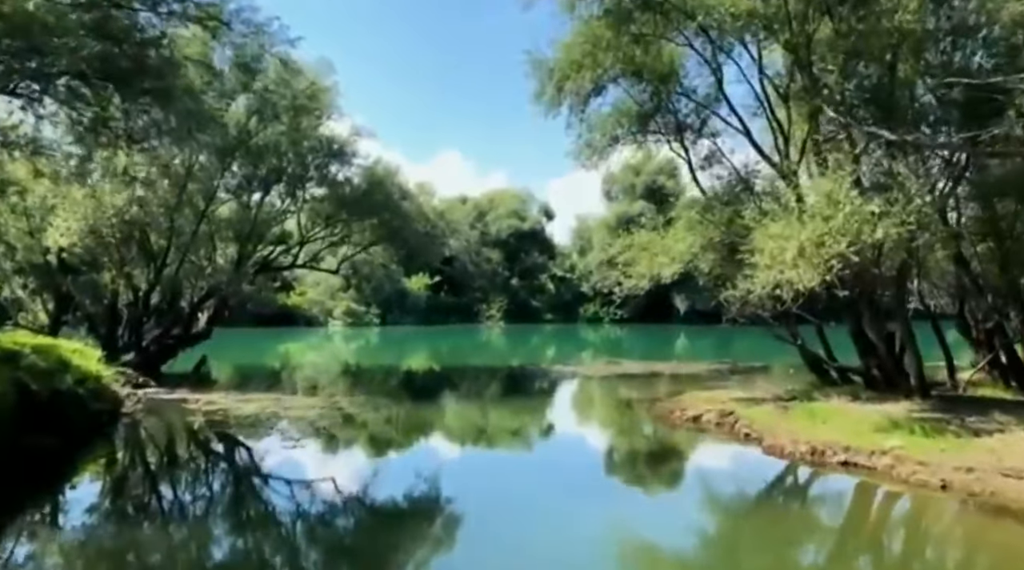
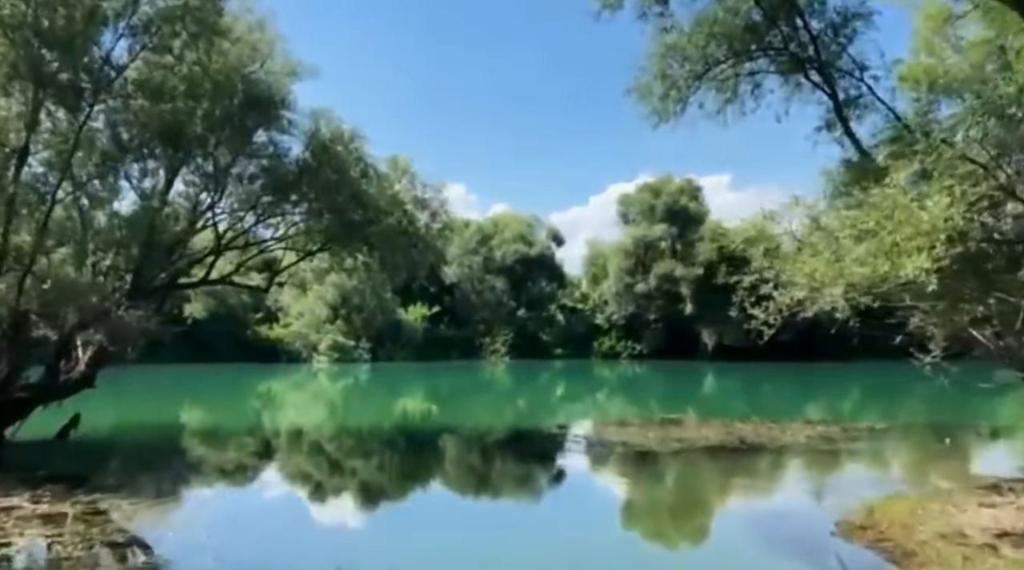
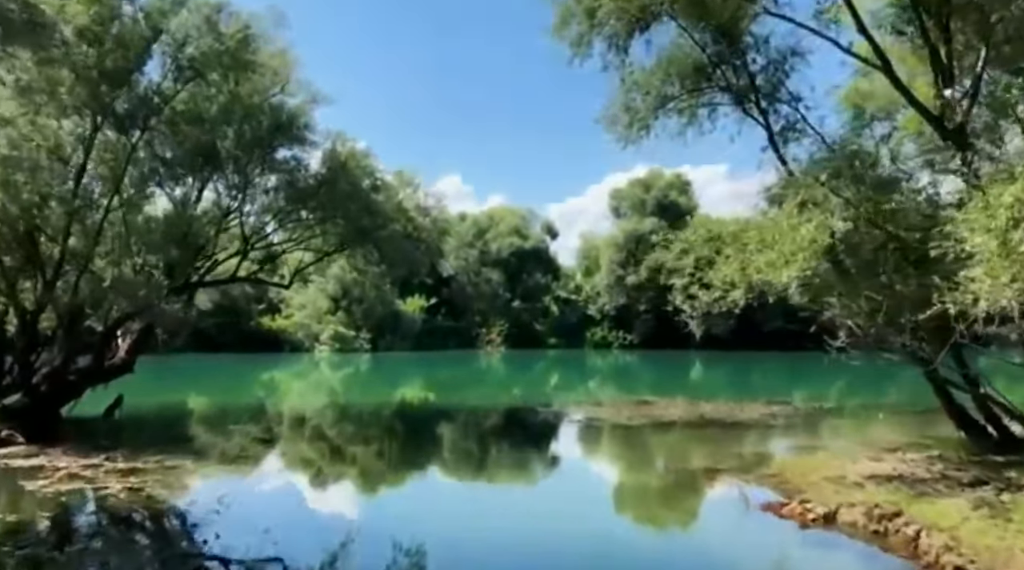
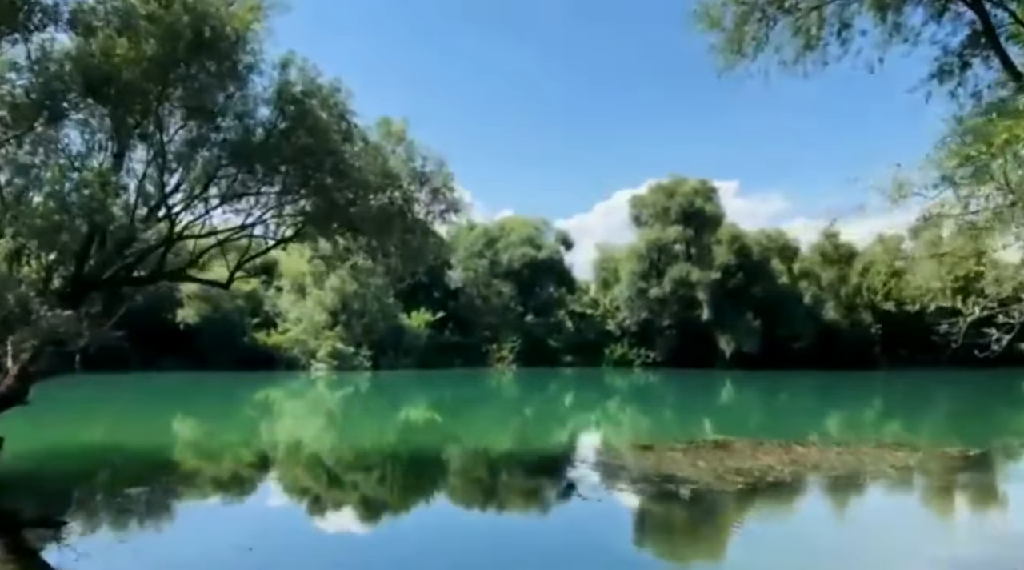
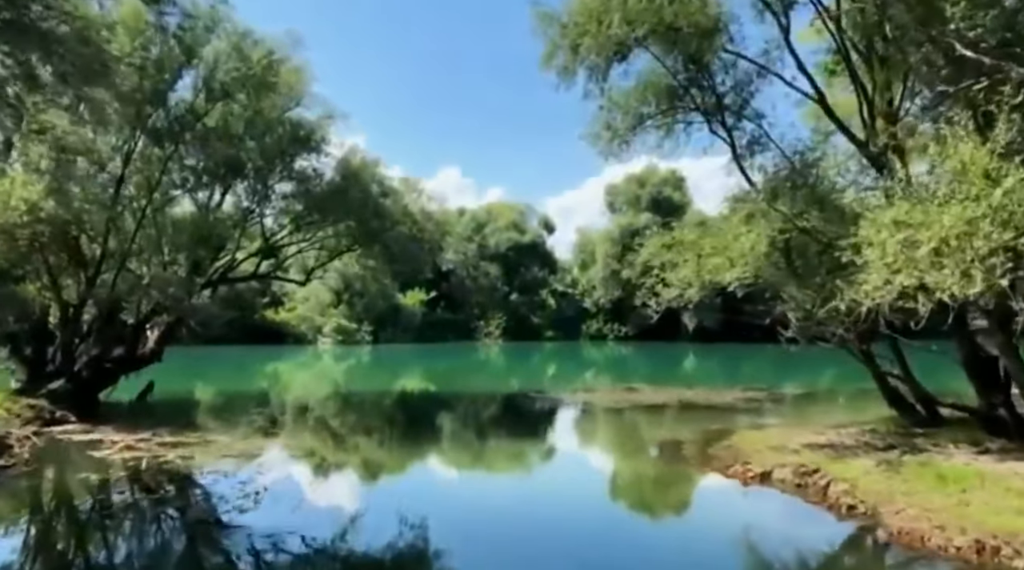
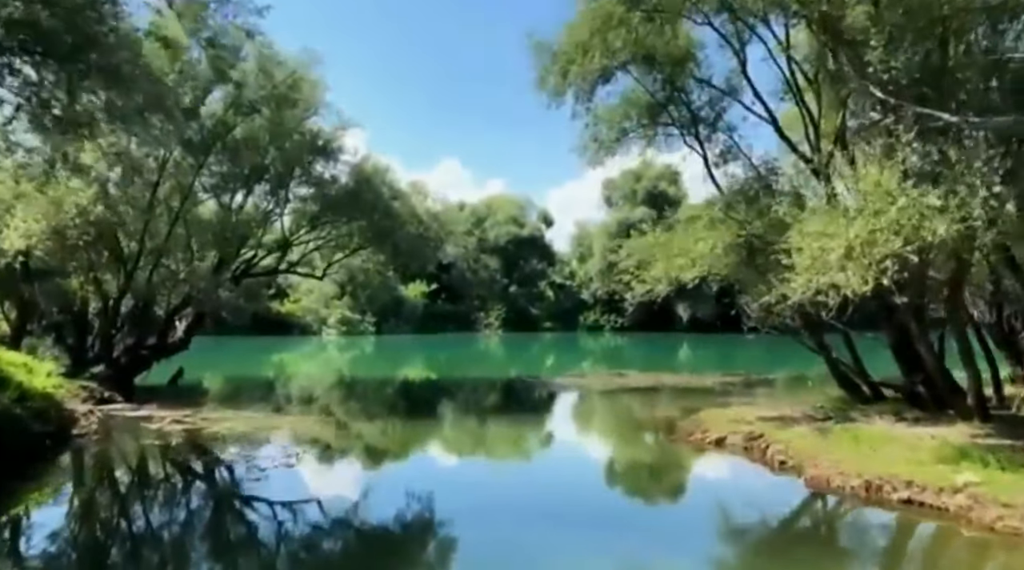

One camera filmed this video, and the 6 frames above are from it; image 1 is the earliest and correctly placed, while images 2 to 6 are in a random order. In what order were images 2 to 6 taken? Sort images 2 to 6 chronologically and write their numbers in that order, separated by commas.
6, 5, 3, 2, 4
